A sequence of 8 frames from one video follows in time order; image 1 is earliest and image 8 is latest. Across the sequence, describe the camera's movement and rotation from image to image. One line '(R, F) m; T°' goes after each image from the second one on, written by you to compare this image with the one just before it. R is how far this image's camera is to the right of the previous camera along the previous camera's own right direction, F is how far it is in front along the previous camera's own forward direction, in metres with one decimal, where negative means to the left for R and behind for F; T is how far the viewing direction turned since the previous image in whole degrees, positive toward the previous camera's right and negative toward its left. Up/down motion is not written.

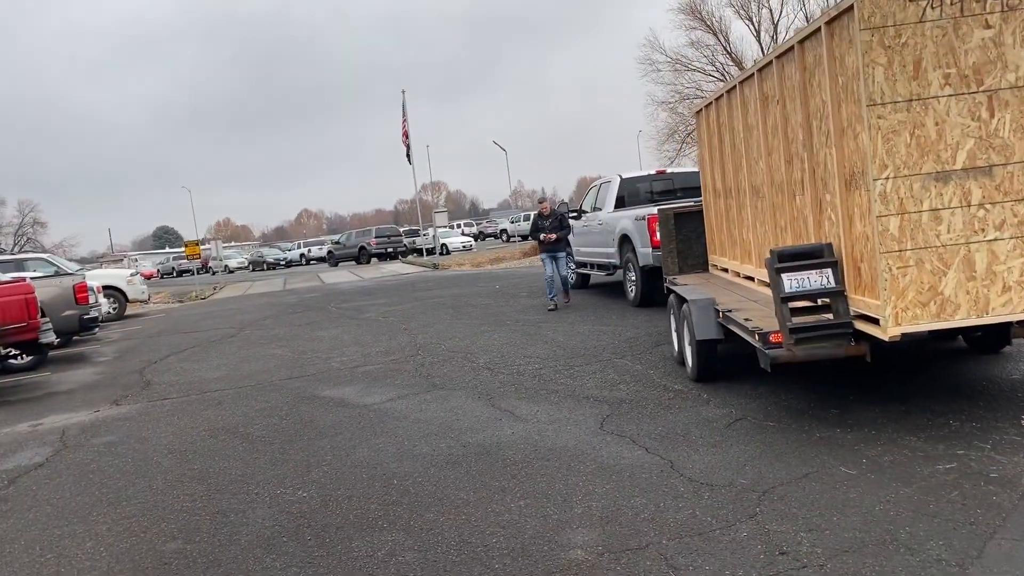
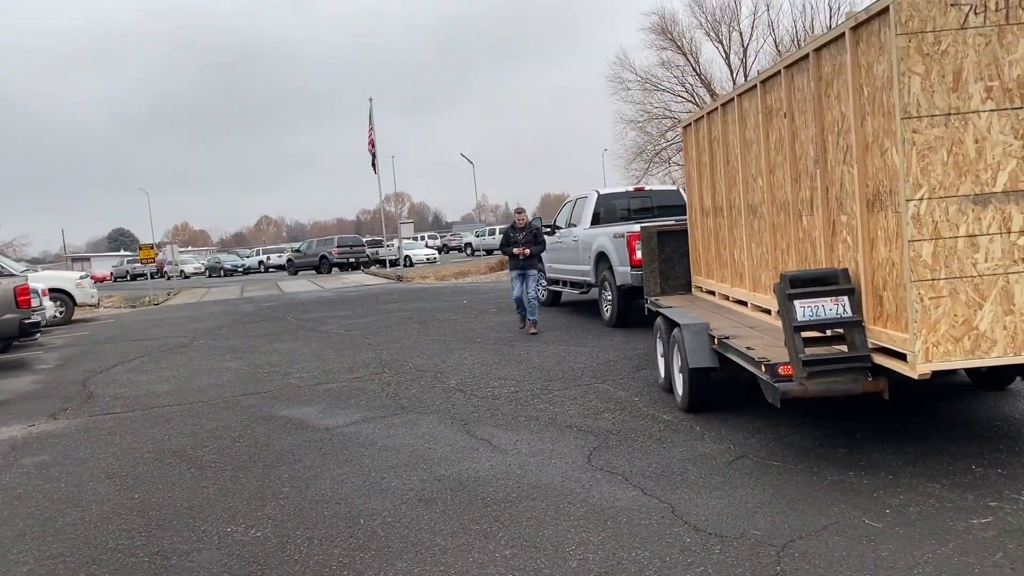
(-0.2, +0.6) m; +3°
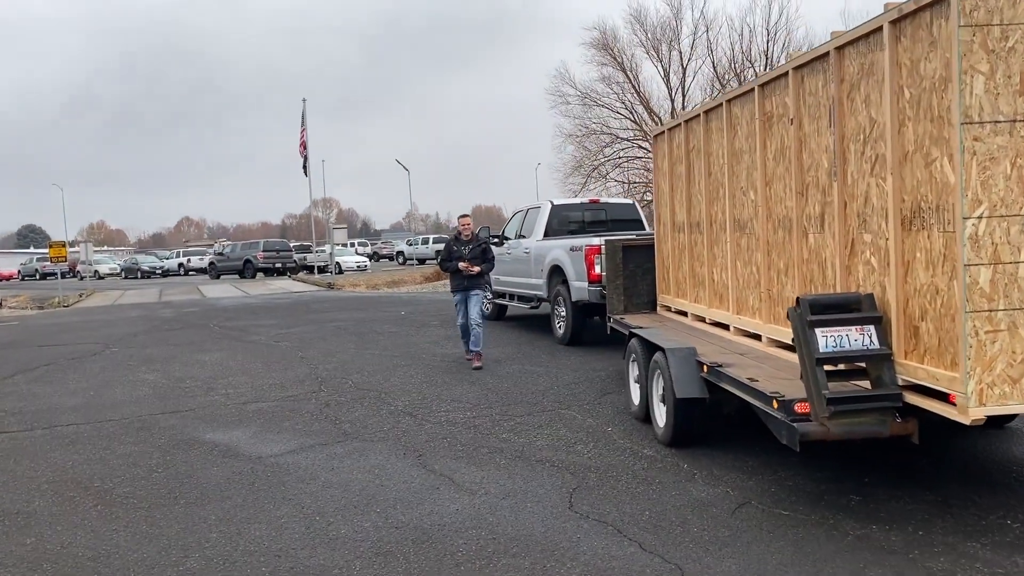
(-0.3, +0.8) m; +5°
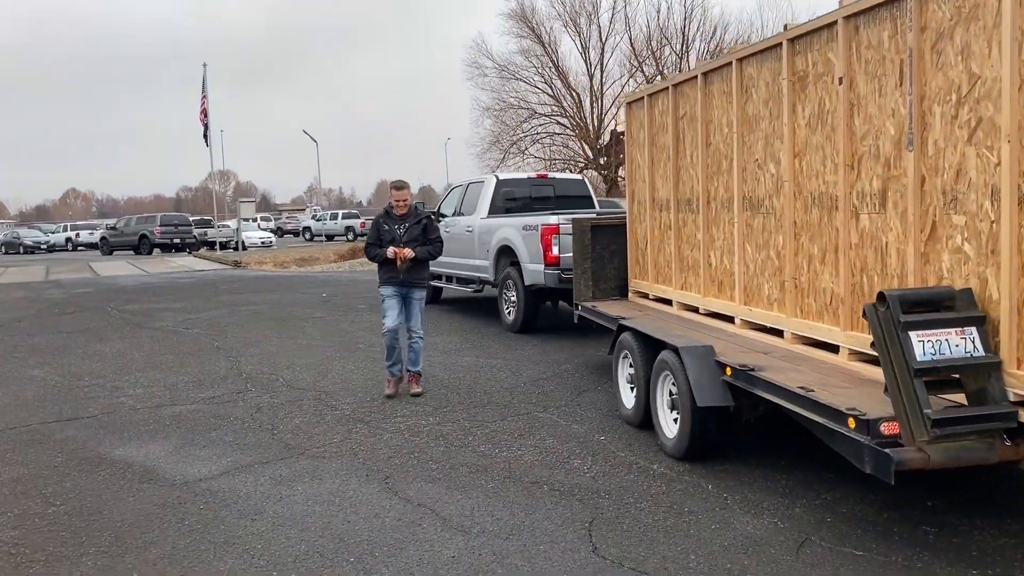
(-0.5, +1.1) m; +6°
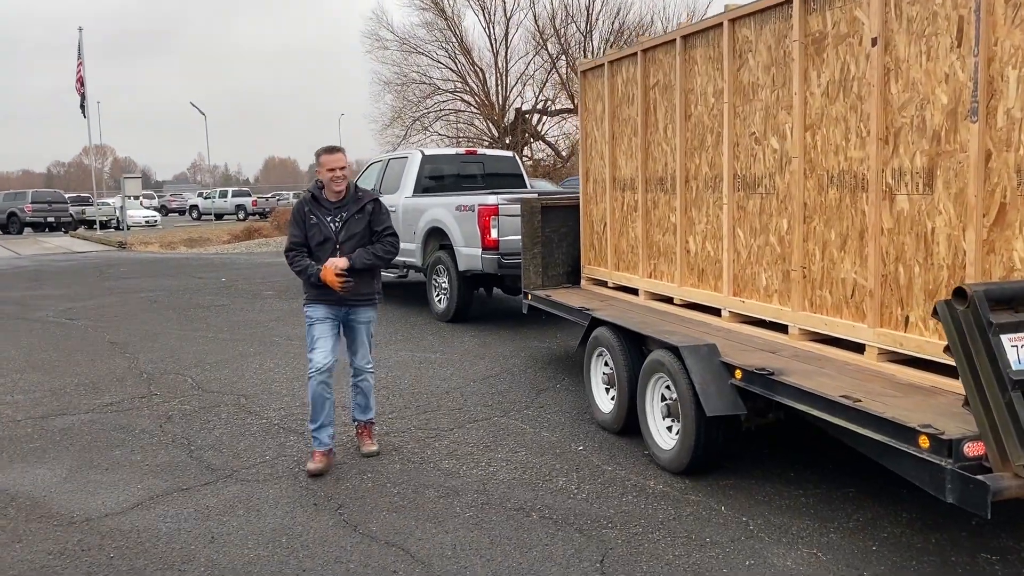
(-0.4, +0.8) m; +7°
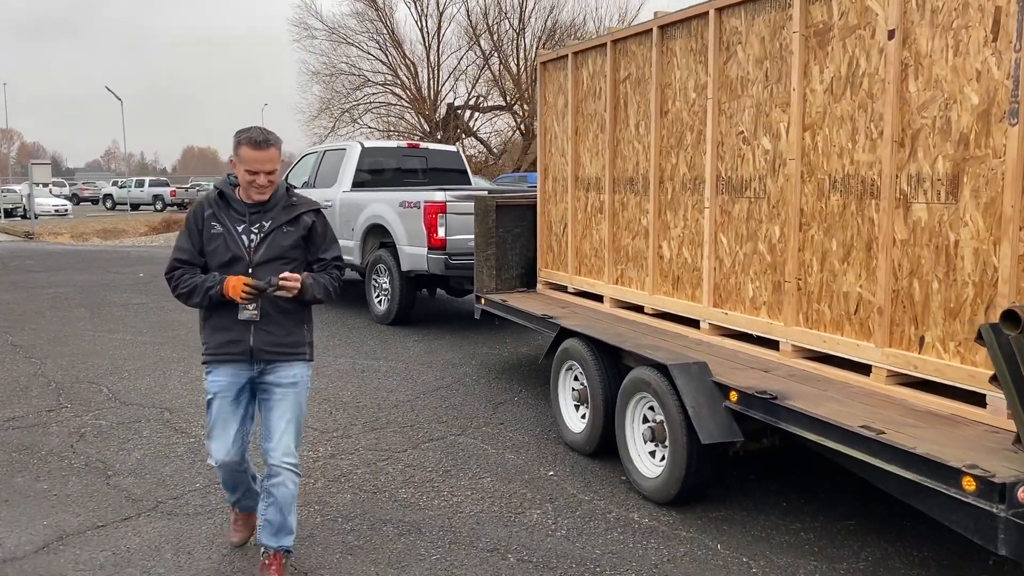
(-0.2, +0.5) m; +5°
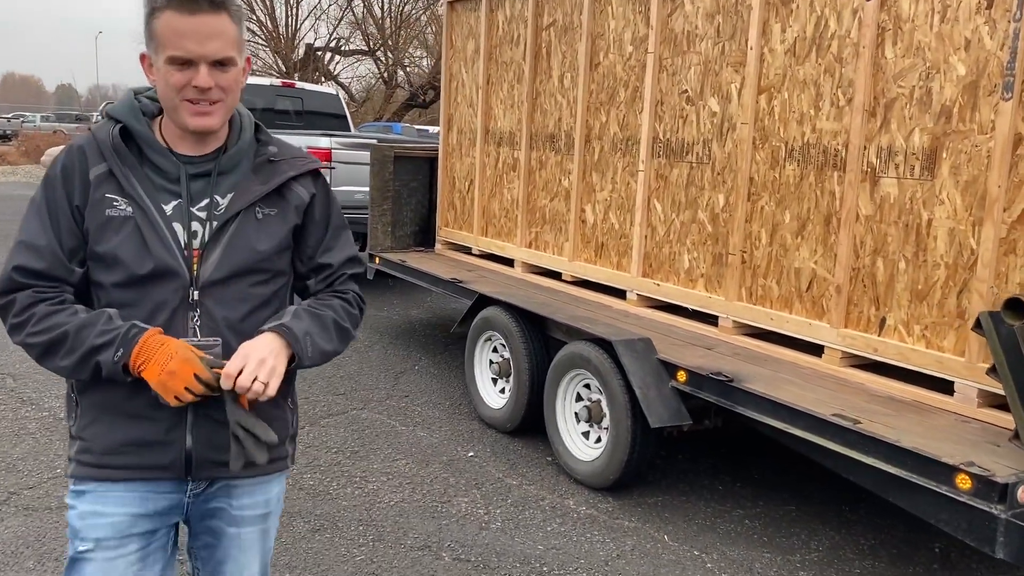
(-0.4, +0.5) m; +10°
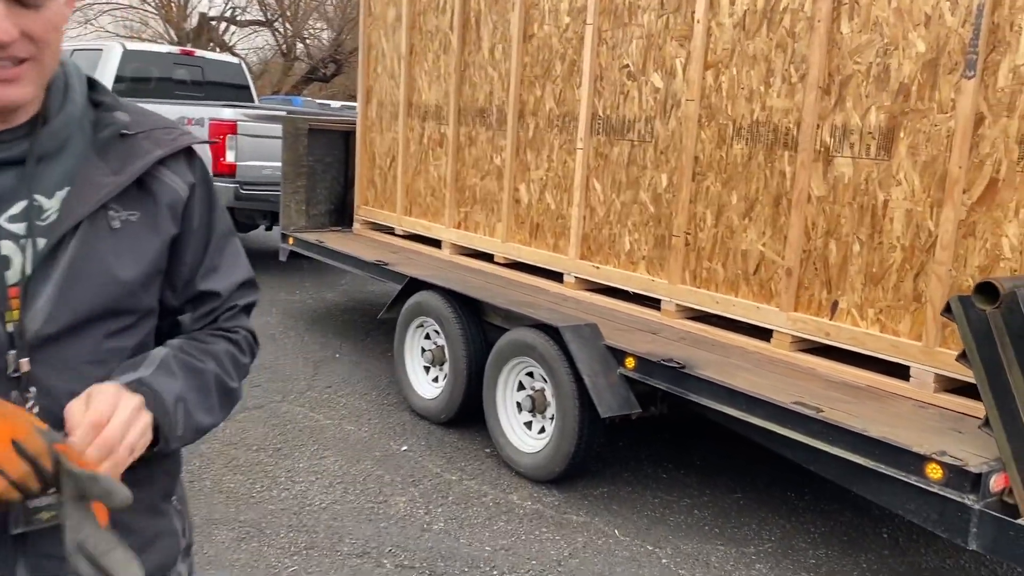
(-0.2, +0.3) m; +6°
